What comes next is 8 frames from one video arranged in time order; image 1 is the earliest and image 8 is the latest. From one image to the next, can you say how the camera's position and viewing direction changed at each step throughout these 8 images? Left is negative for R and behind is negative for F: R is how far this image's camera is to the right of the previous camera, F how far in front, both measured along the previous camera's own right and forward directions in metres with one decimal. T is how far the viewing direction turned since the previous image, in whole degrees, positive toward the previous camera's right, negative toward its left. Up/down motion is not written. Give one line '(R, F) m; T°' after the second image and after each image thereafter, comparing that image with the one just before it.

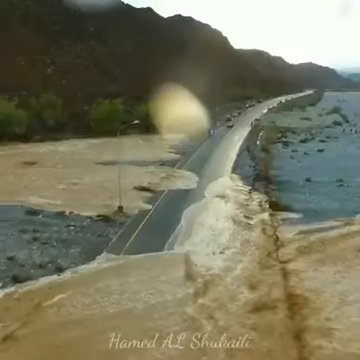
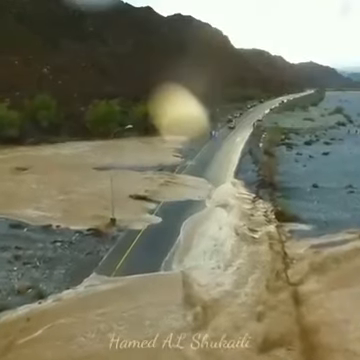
(+0.1, +2.3) m; 0°
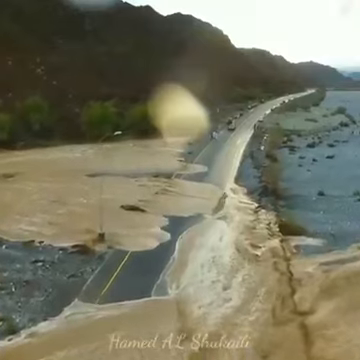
(+0.2, +2.3) m; 0°
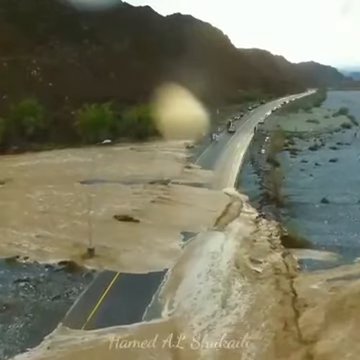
(+0.2, +1.5) m; 0°
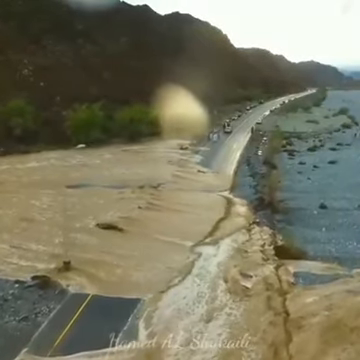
(+0.5, +1.7) m; 0°
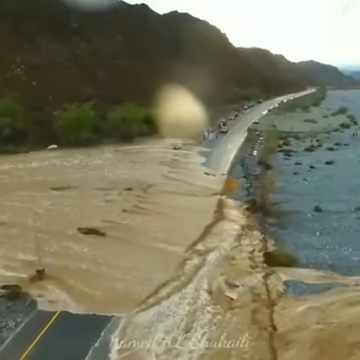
(+0.5, +1.3) m; 0°
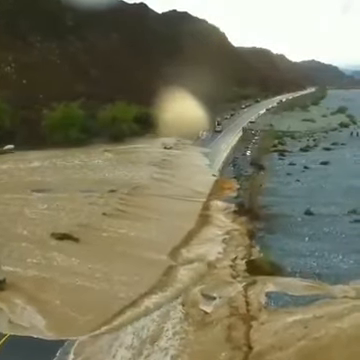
(+0.7, +1.4) m; 0°
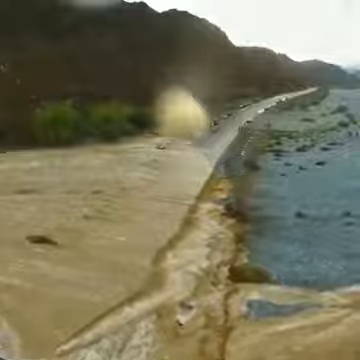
(+0.6, +1.0) m; 0°
